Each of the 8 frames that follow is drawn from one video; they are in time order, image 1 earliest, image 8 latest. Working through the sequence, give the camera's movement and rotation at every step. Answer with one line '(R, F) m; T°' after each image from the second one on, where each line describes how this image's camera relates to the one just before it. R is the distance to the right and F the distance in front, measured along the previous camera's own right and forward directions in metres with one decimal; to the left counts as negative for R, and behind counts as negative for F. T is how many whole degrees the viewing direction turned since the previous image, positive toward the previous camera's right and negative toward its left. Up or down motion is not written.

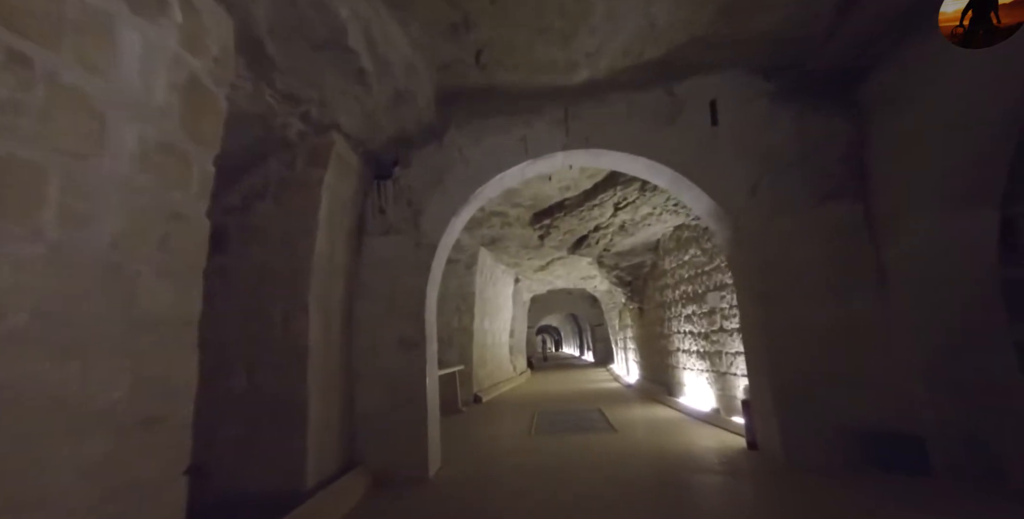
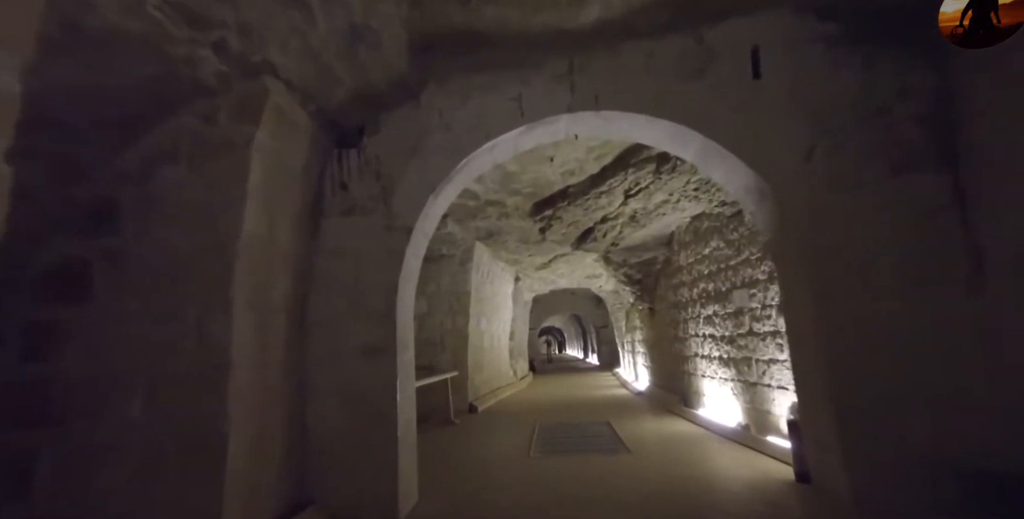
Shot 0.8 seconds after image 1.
(+0.1, +0.5) m; 0°
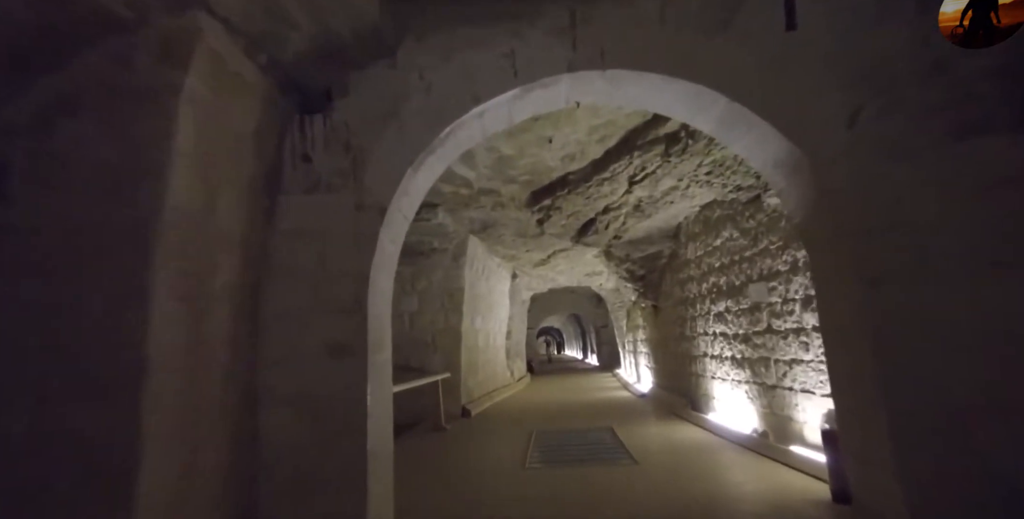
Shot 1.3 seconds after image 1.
(0.0, +0.3) m; 0°
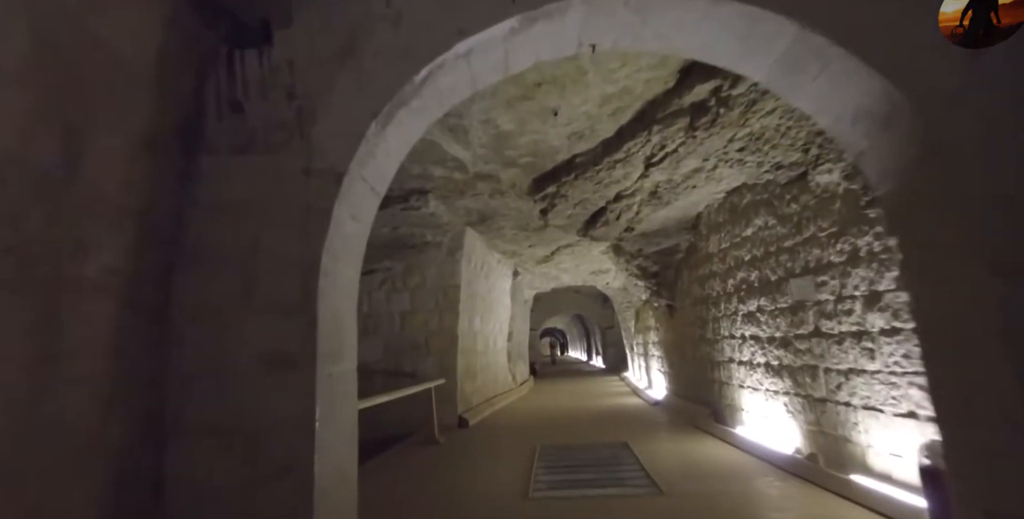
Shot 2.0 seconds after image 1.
(0.0, +0.4) m; 0°
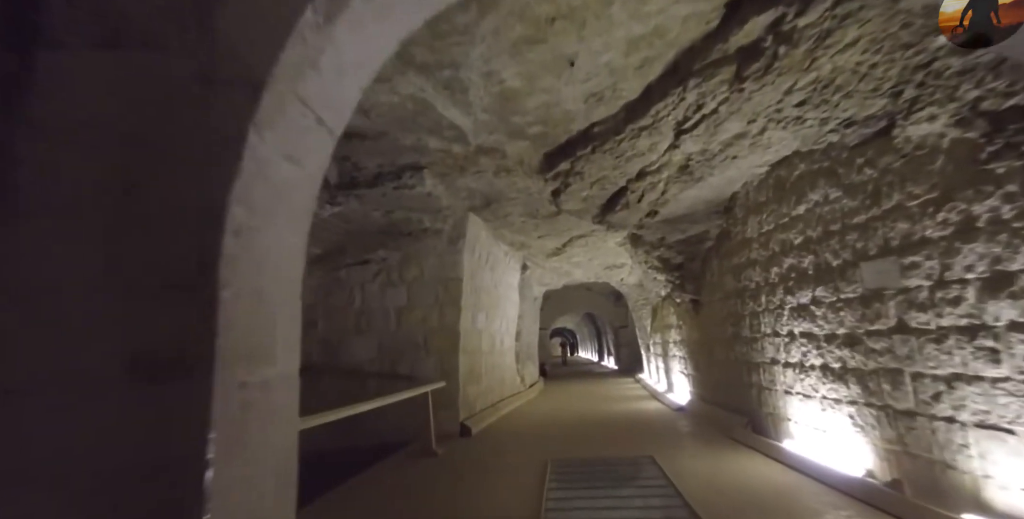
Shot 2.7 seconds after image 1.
(0.0, +0.5) m; -1°
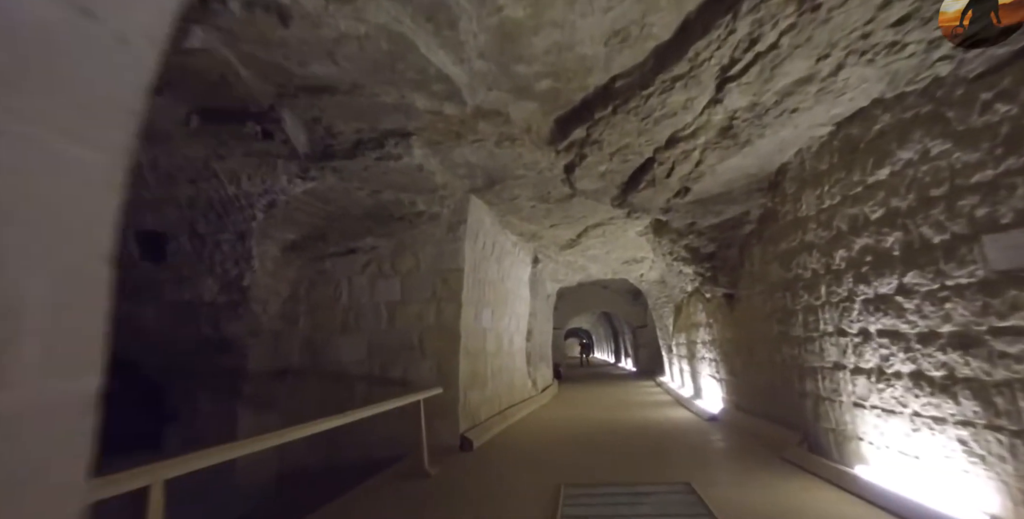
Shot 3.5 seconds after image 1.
(+0.1, +0.5) m; -2°
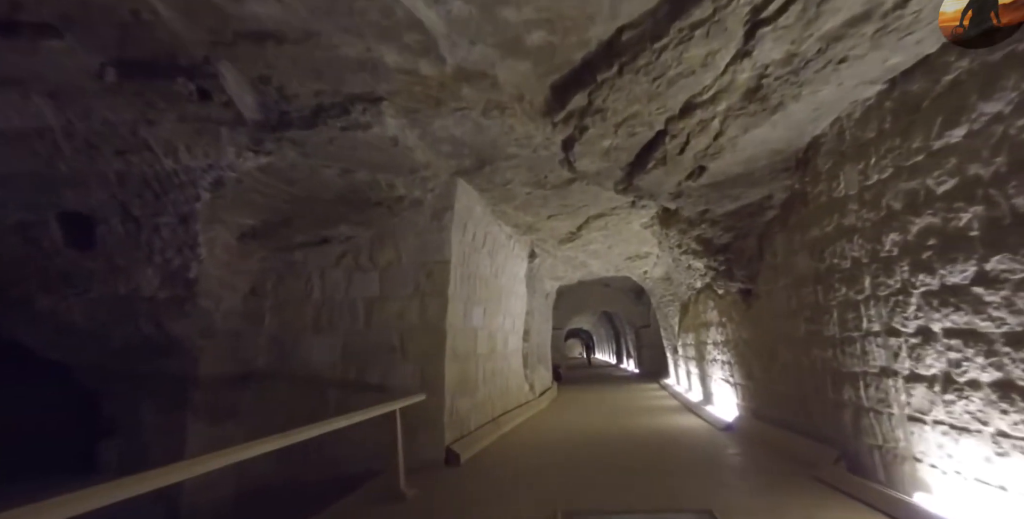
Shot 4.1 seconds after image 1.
(+0.1, +0.4) m; 0°
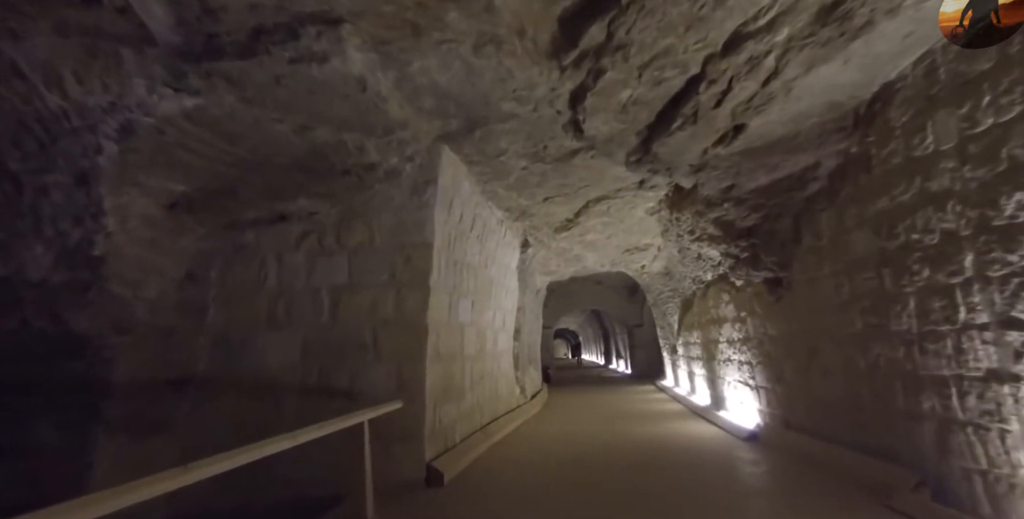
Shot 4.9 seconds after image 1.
(0.0, +0.5) m; +2°
